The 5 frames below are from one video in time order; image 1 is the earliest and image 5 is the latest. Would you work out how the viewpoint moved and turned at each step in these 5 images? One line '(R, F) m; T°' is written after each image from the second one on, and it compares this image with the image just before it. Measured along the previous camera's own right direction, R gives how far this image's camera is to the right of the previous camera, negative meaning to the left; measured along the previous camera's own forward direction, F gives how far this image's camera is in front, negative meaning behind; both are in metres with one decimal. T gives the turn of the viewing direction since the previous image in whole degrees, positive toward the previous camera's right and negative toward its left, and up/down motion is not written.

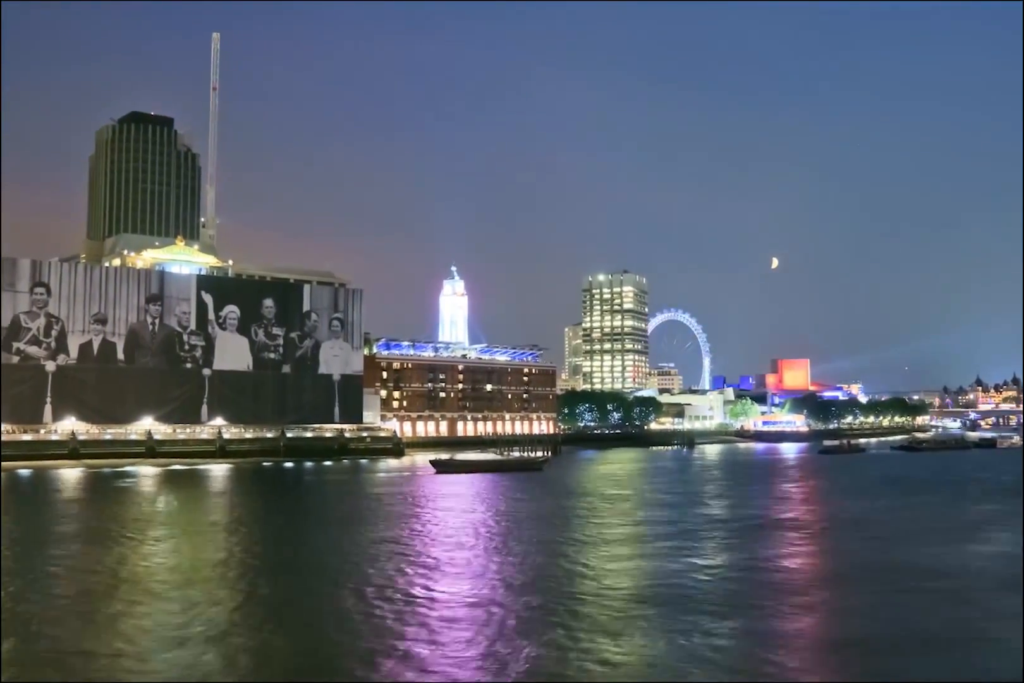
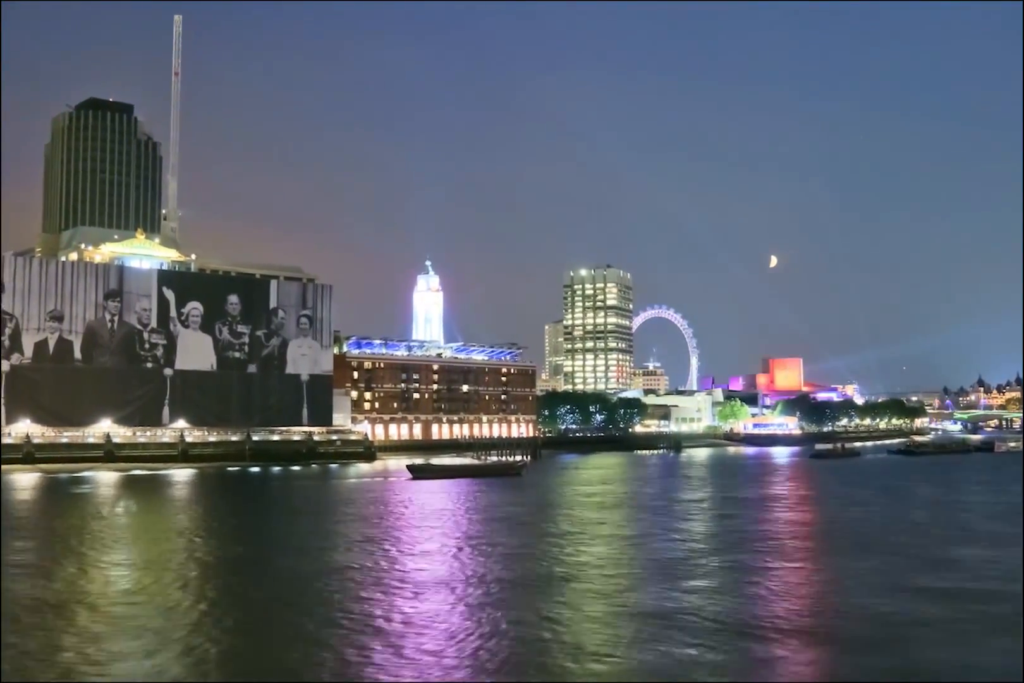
(+0.9, +2.7) m; 0°
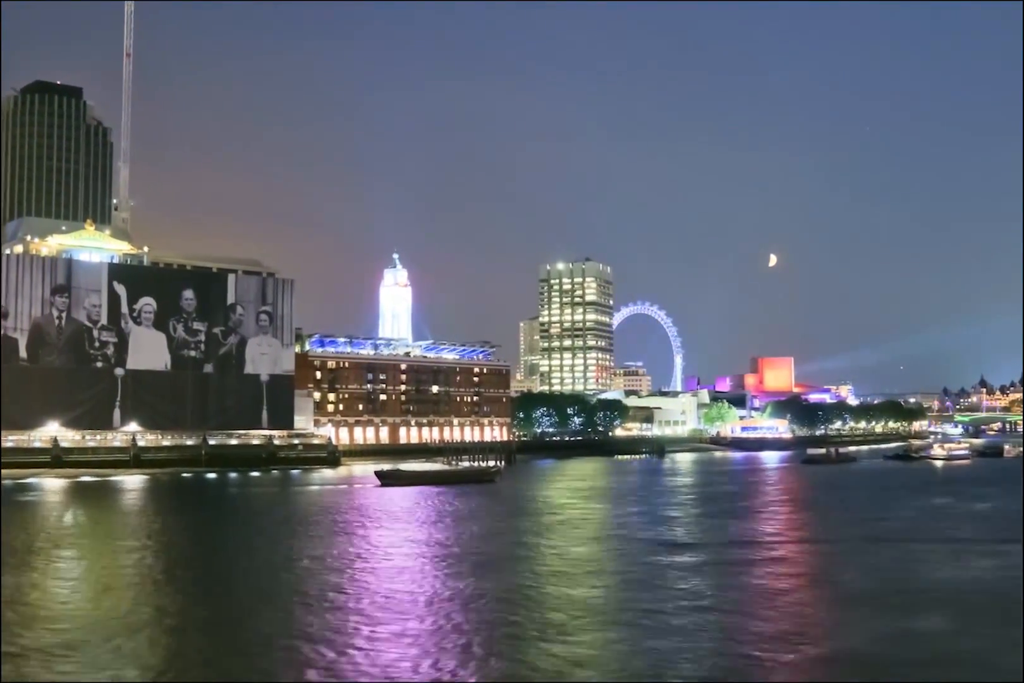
(+1.0, +3.1) m; 0°
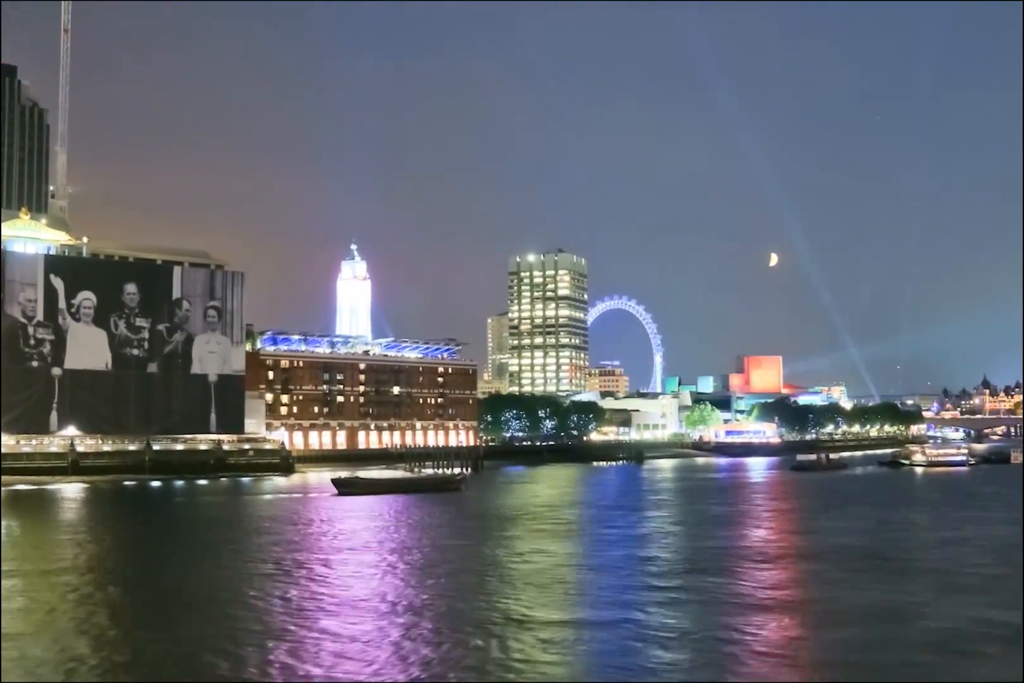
(+1.2, +3.5) m; 0°
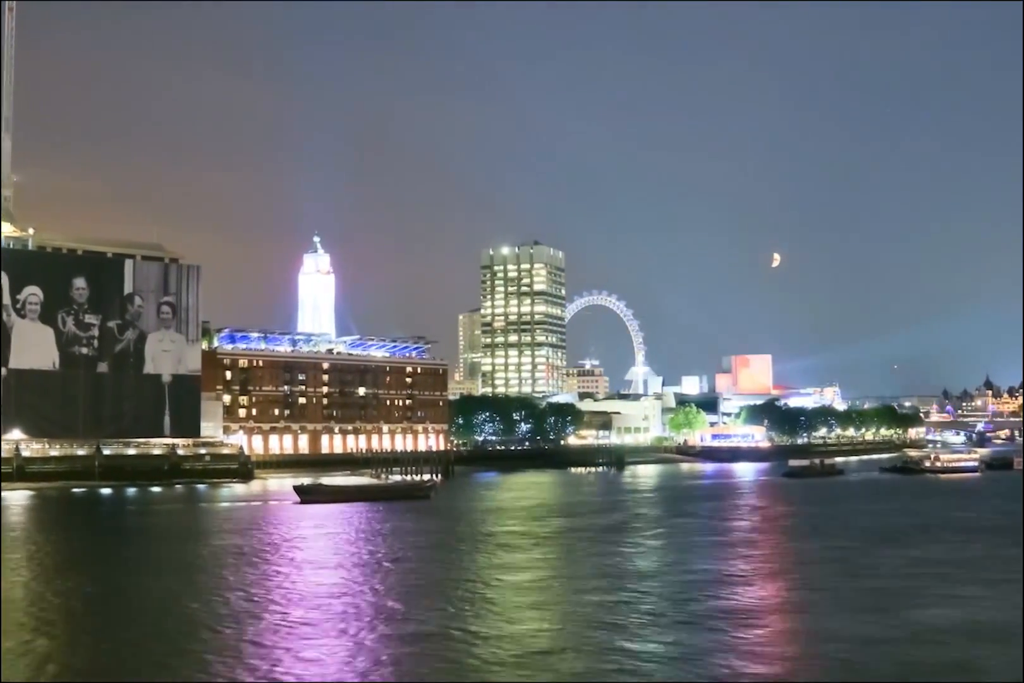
(+1.0, +2.7) m; 0°
